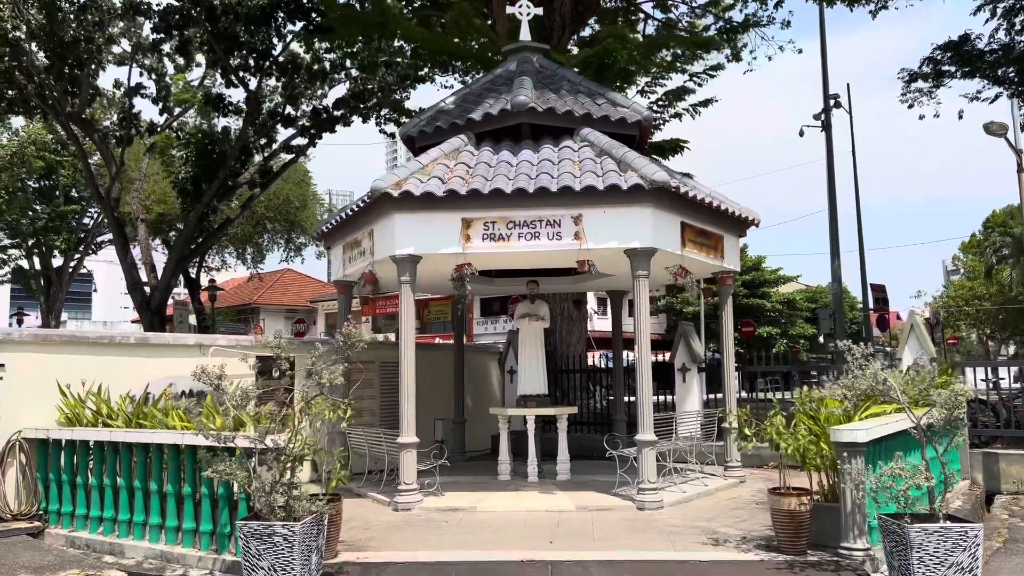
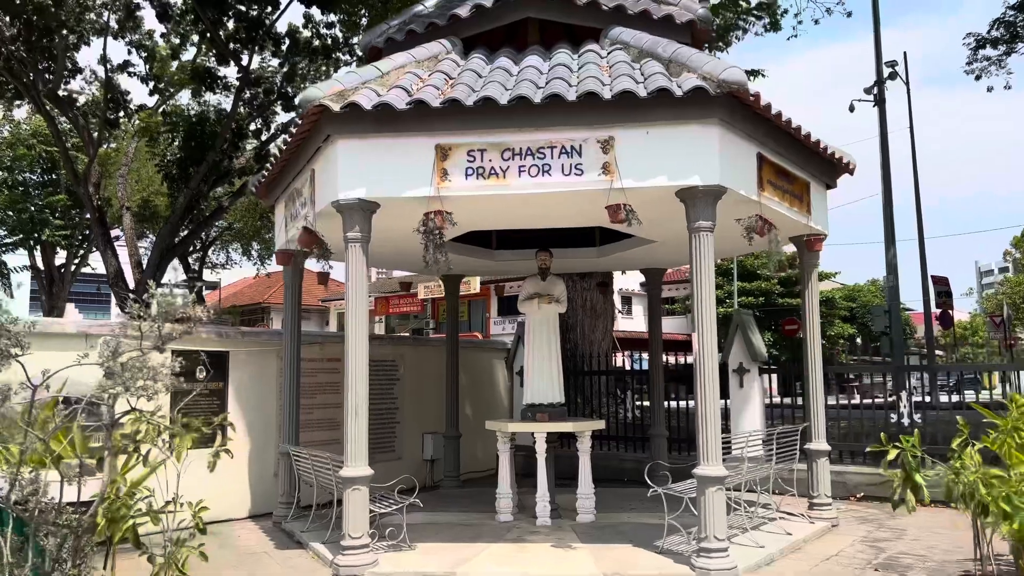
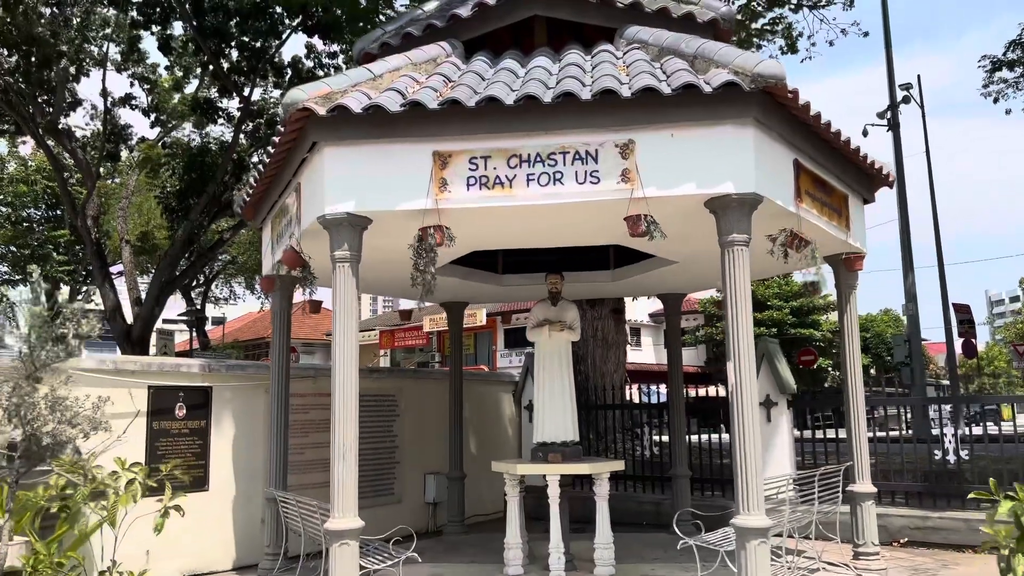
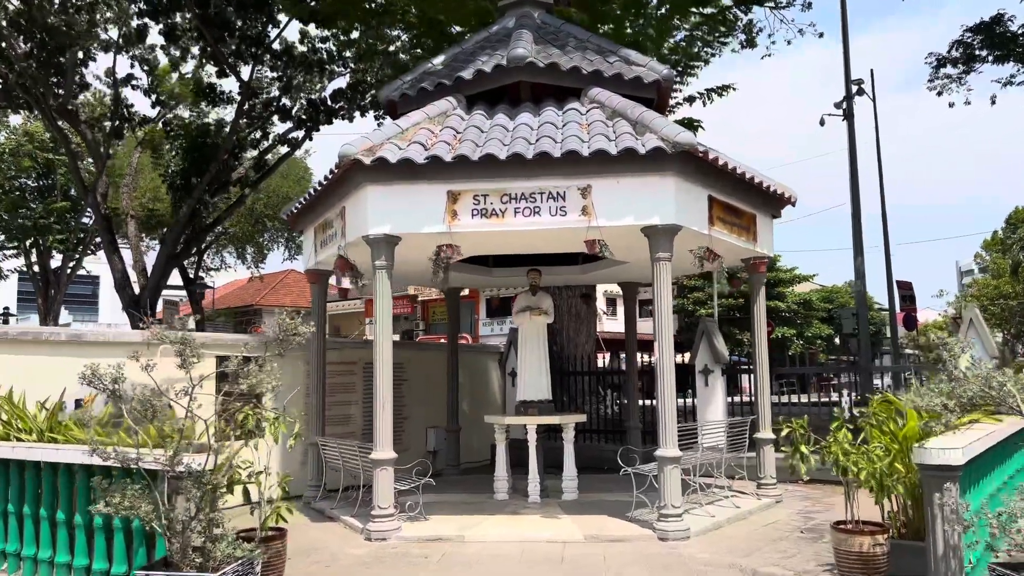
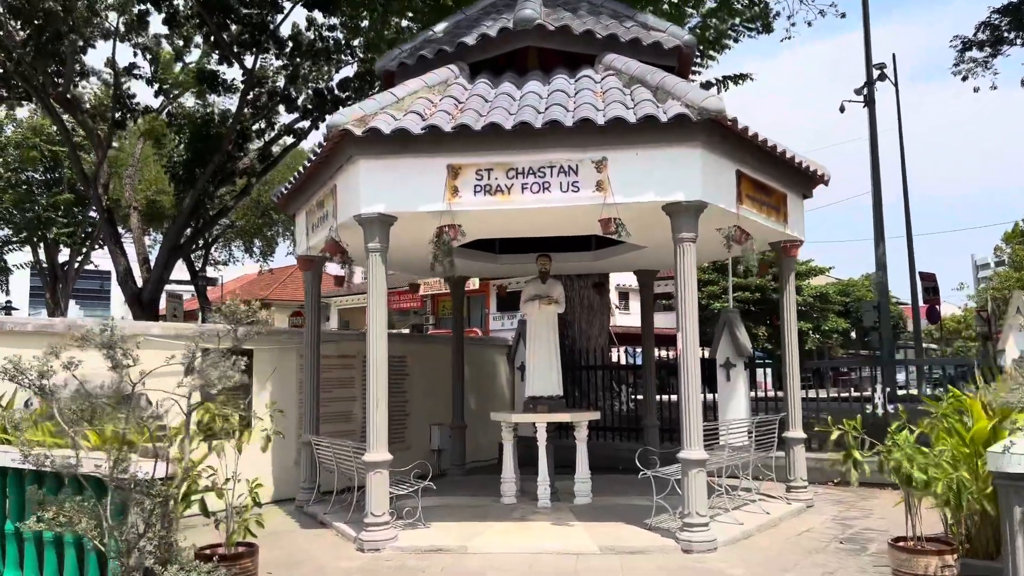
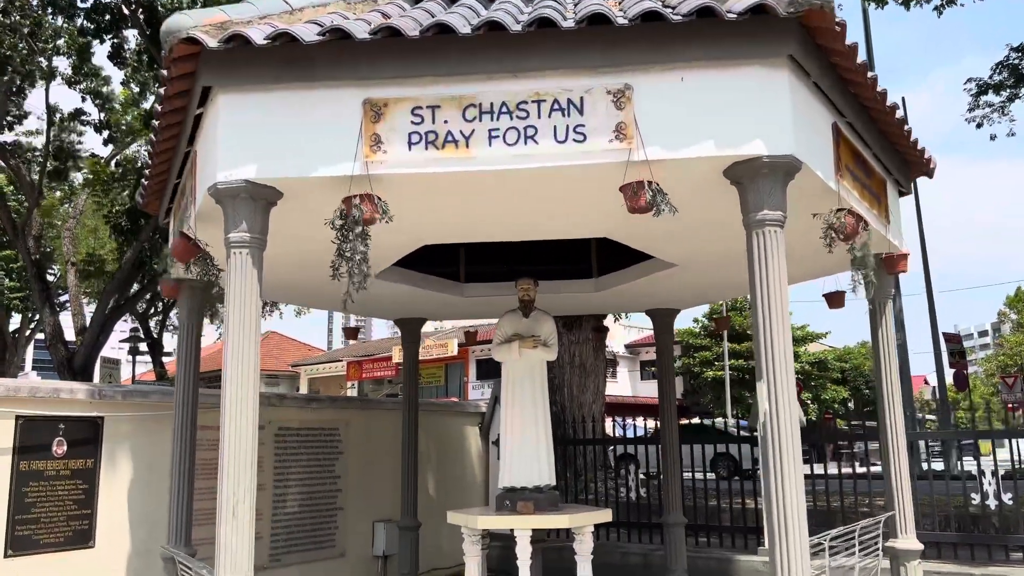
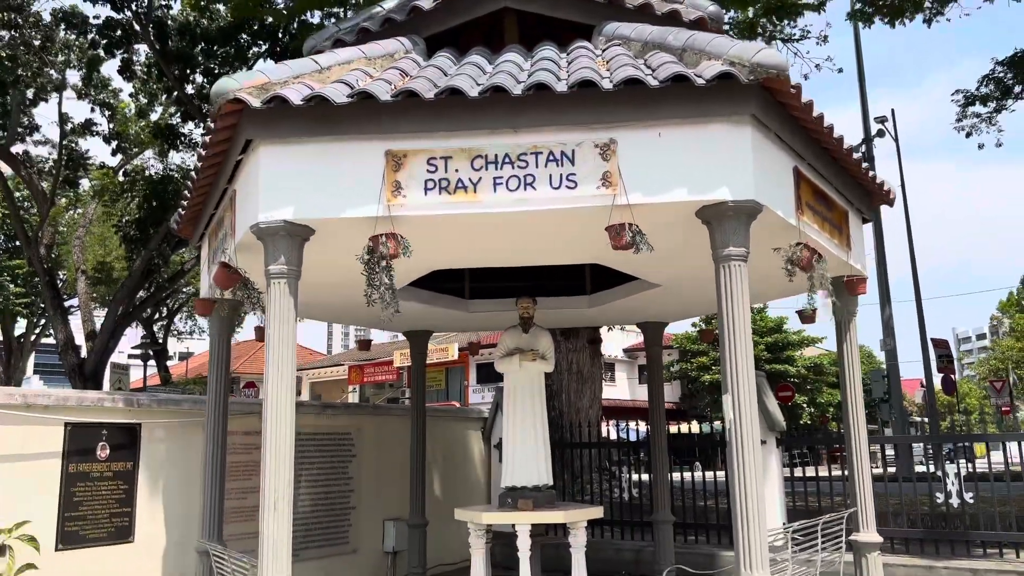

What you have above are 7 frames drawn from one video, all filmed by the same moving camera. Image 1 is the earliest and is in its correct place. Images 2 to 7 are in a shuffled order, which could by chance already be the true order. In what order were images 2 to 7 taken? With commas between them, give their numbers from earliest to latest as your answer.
4, 5, 2, 3, 7, 6
